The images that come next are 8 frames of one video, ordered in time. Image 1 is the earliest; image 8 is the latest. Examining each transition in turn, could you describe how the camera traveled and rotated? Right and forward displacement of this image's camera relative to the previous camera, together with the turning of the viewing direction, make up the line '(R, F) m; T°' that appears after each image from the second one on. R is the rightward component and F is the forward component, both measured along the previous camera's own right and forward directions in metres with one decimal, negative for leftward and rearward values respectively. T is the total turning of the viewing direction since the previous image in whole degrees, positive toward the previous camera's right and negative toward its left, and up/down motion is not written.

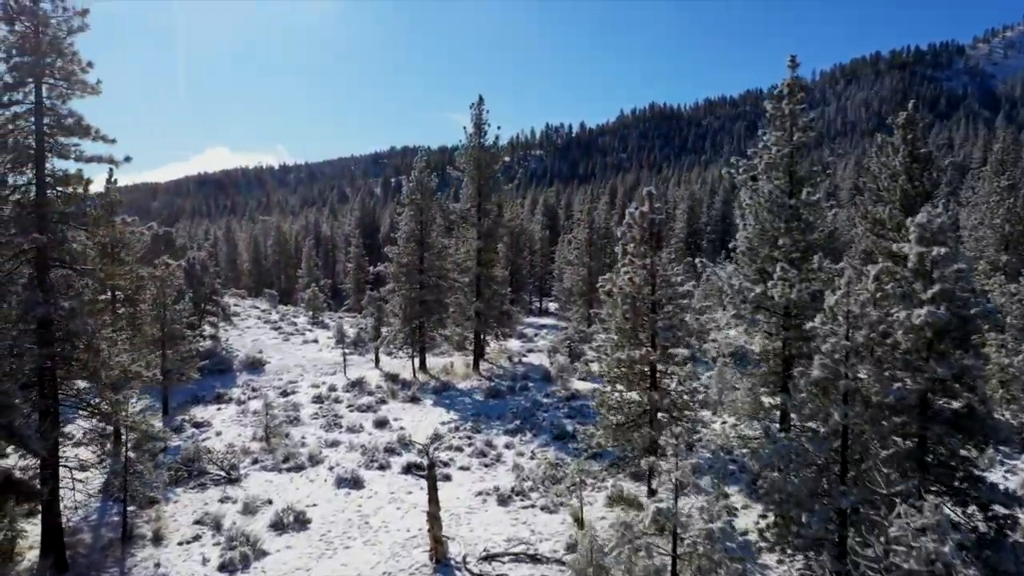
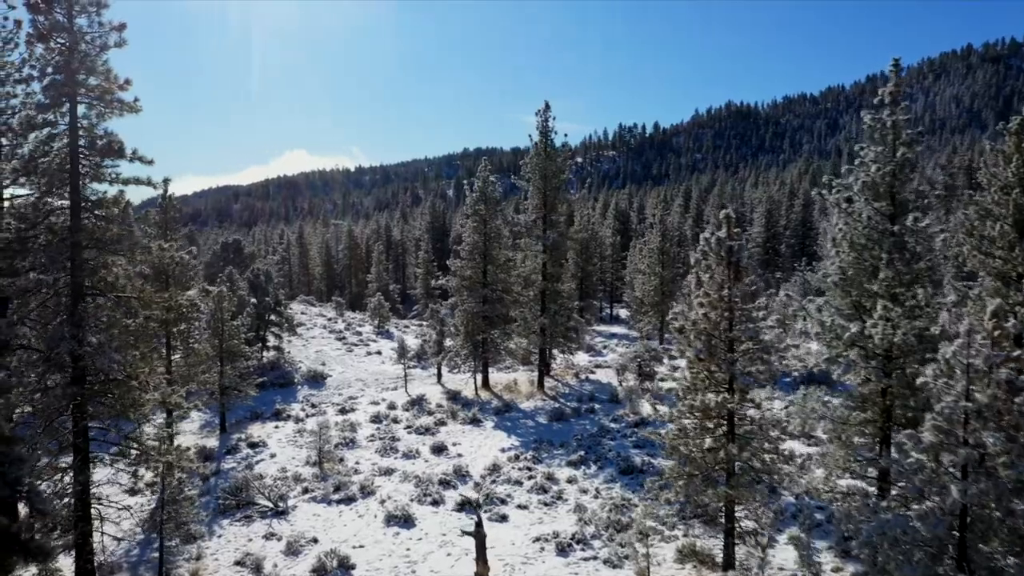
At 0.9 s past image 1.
(+0.2, +1.3) m; -5°
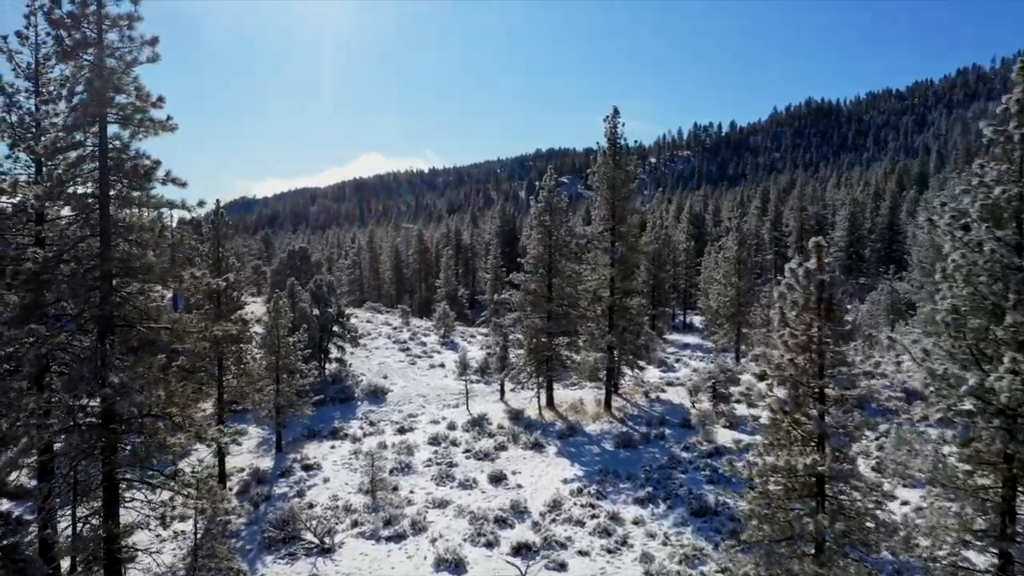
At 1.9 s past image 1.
(+0.2, +1.3) m; -5°
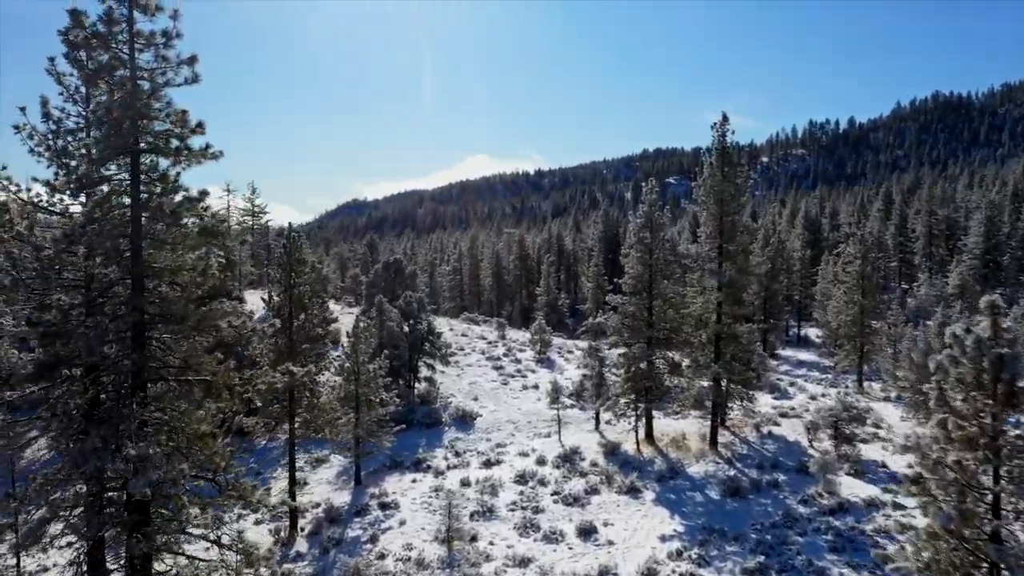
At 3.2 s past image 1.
(+0.3, +2.0) m; -7°
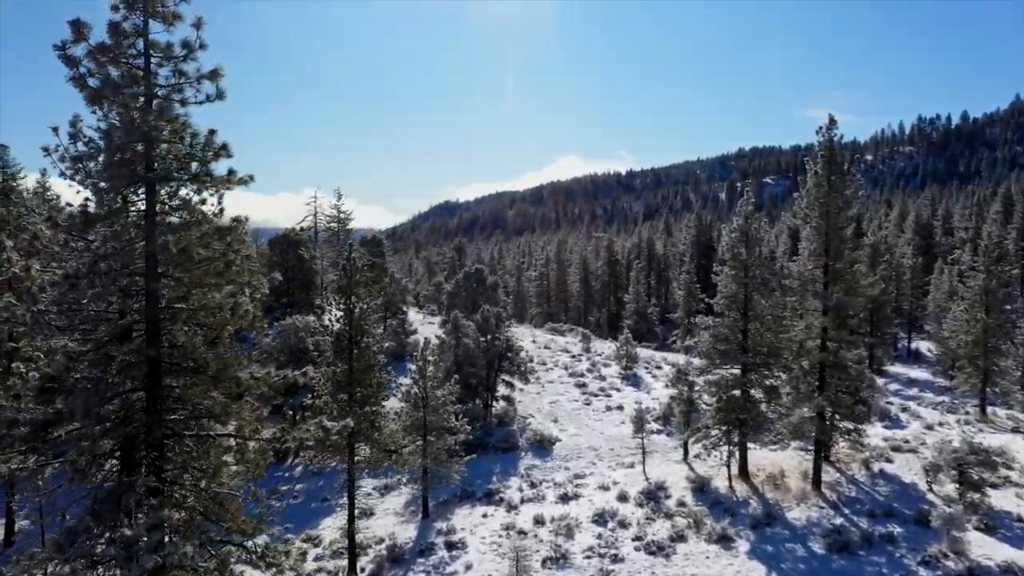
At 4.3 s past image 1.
(+0.3, +1.8) m; -6°
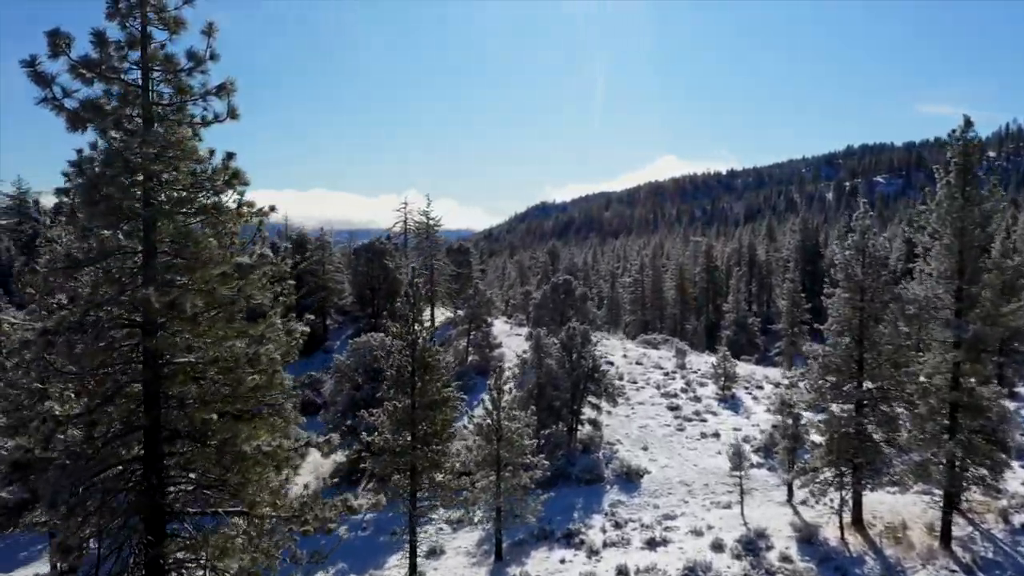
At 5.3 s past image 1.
(+0.3, +1.9) m; -7°
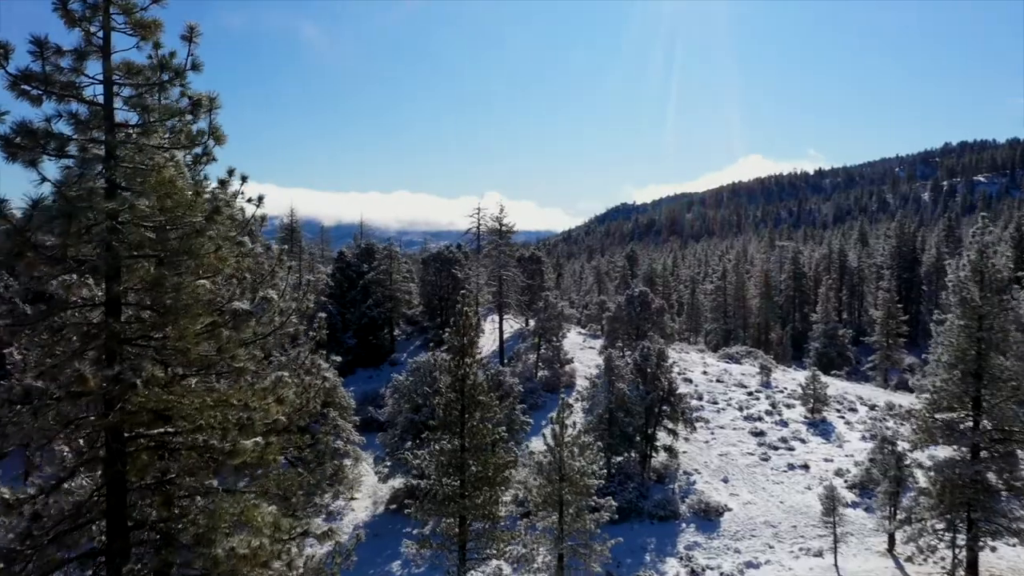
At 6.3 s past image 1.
(+0.3, +1.8) m; -5°
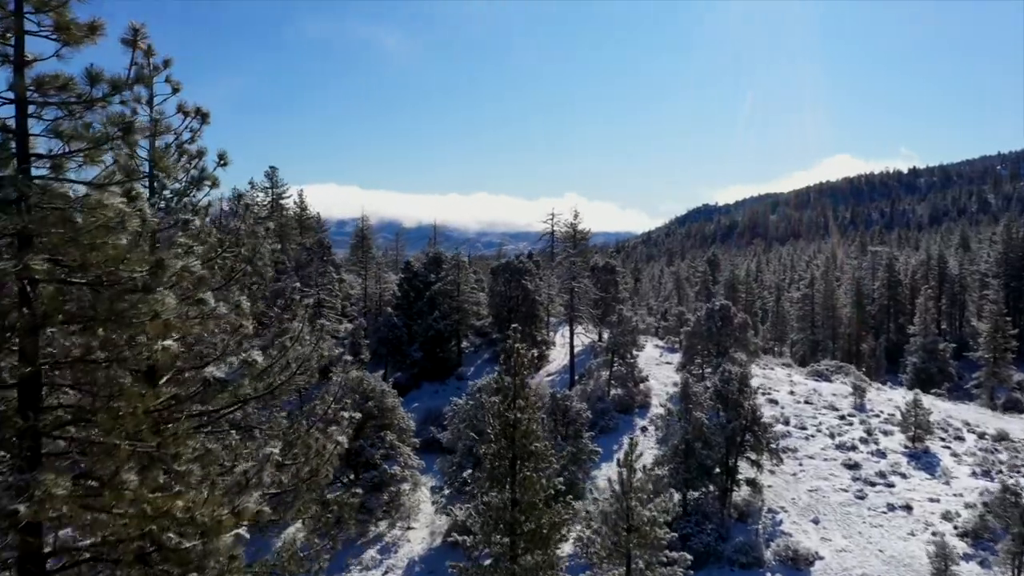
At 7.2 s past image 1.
(+0.3, +1.8) m; -5°
